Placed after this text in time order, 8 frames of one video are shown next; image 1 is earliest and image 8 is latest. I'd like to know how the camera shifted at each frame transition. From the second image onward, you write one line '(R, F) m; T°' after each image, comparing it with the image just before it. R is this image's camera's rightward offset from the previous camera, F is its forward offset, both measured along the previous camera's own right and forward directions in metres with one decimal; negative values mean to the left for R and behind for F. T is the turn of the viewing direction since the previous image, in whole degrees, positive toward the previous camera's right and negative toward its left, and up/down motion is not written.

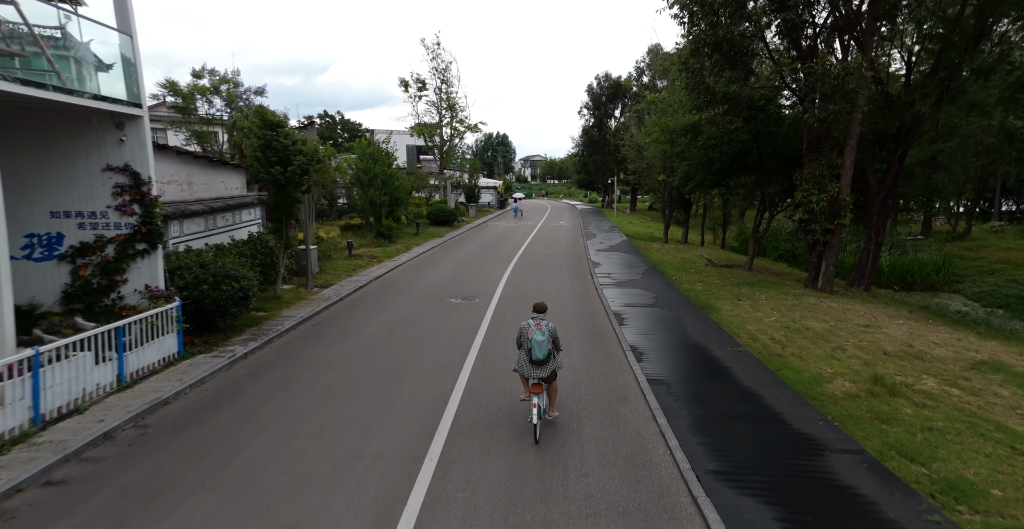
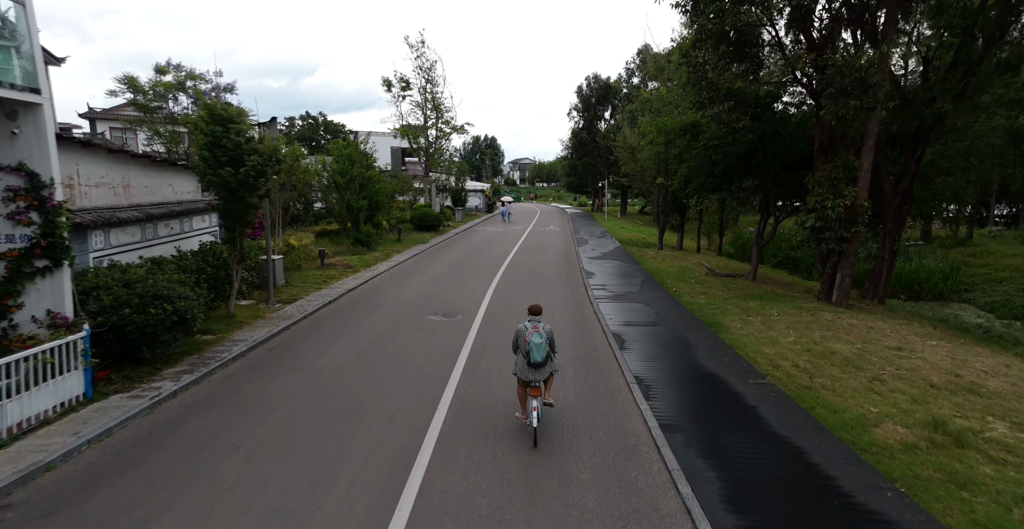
(+0.1, +1.3) m; +1°
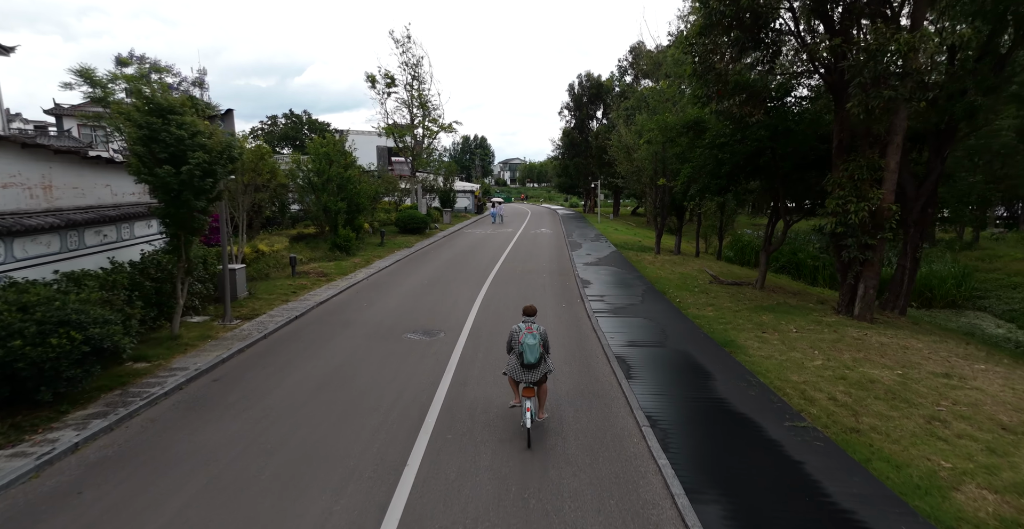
(0.0, +1.2) m; +1°
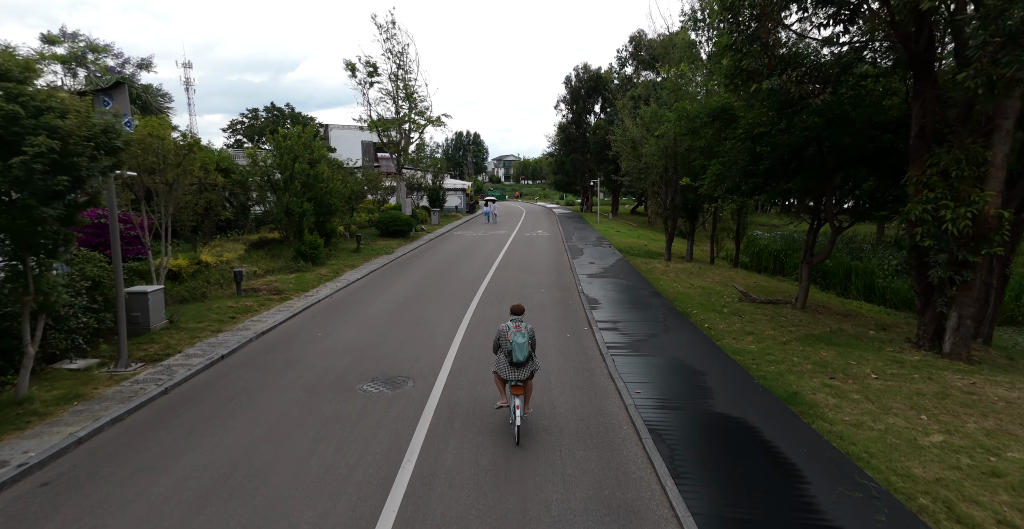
(+0.1, +2.5) m; +1°
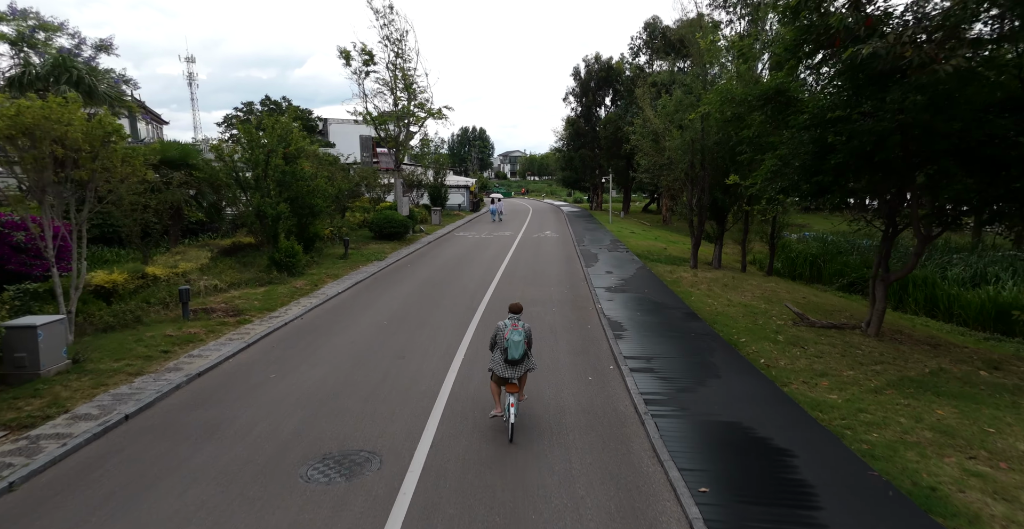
(0.0, +2.3) m; -1°
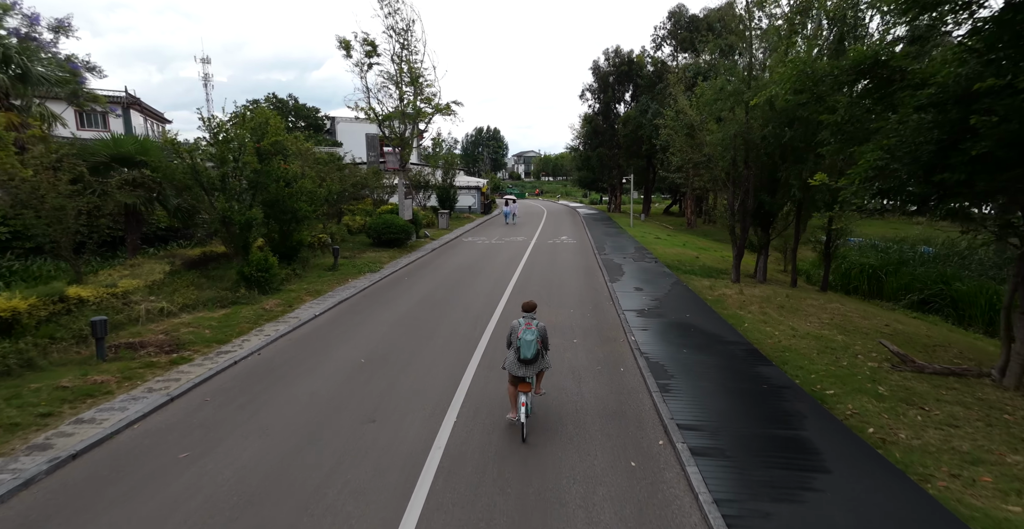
(0.0, +2.4) m; -2°
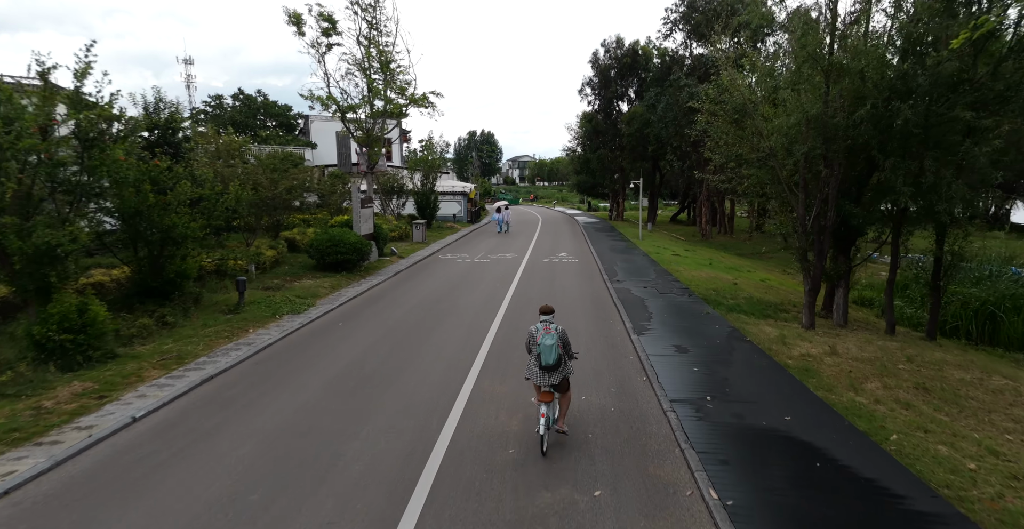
(+0.3, +5.0) m; +1°
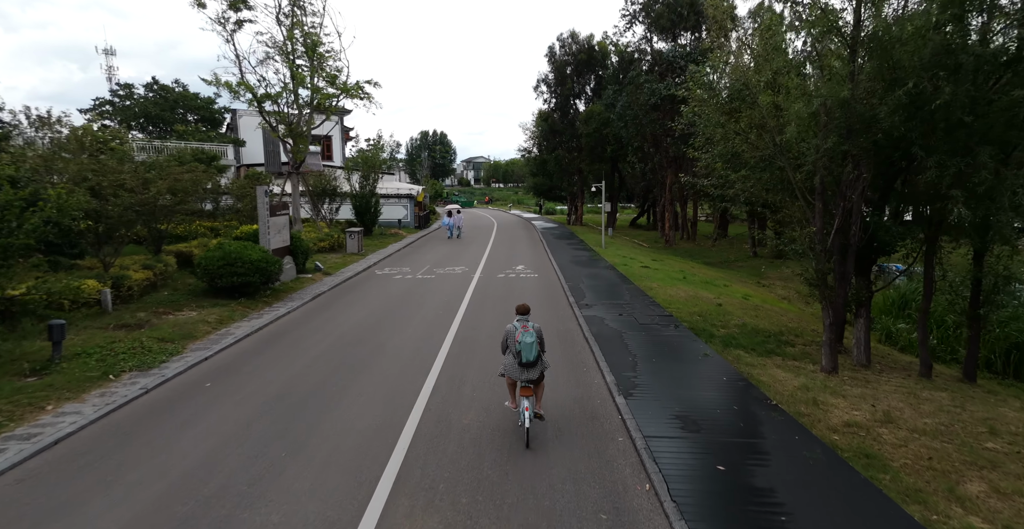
(+0.3, +3.1) m; +5°
